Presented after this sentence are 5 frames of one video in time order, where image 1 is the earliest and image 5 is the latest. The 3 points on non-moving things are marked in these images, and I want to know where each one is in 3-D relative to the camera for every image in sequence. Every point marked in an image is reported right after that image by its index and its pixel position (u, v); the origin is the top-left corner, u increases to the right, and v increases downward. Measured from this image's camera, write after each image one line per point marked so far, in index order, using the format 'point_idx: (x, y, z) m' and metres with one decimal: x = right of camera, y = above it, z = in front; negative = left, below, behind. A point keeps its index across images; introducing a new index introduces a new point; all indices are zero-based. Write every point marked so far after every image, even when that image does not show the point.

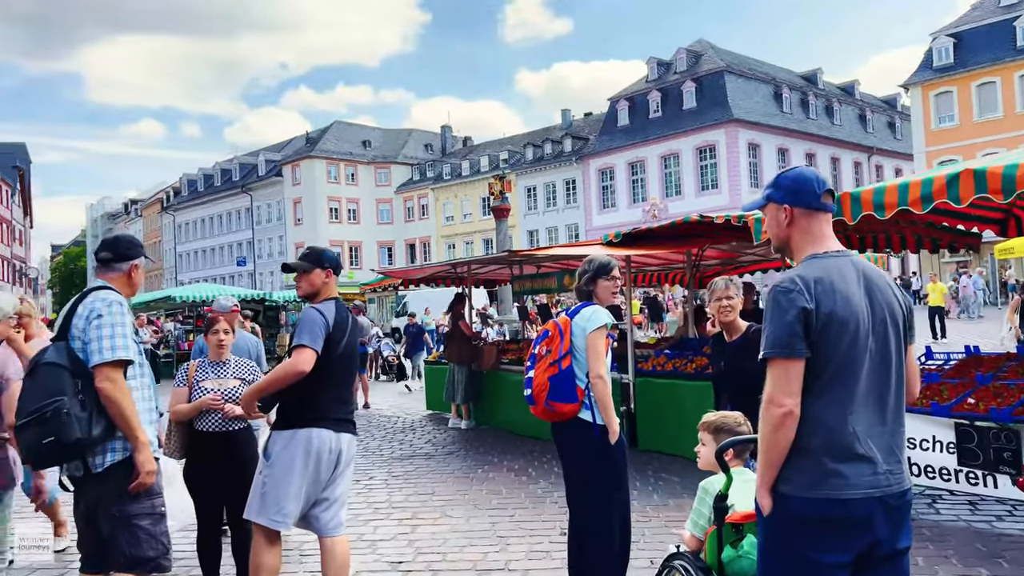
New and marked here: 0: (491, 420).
0: (-0.3, -1.9, +11.7) m
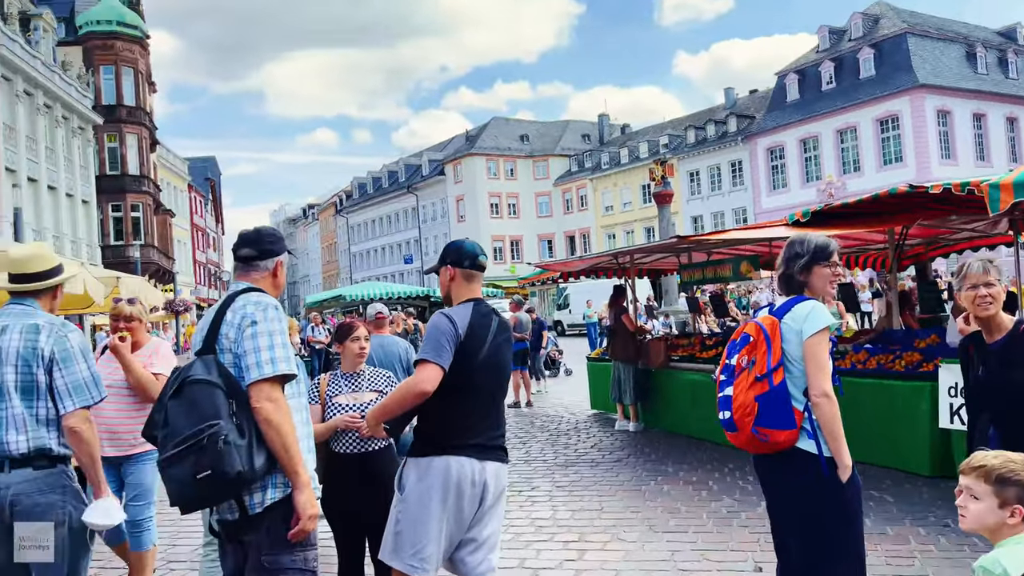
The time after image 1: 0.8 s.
0: (+1.9, -1.8, +10.8) m
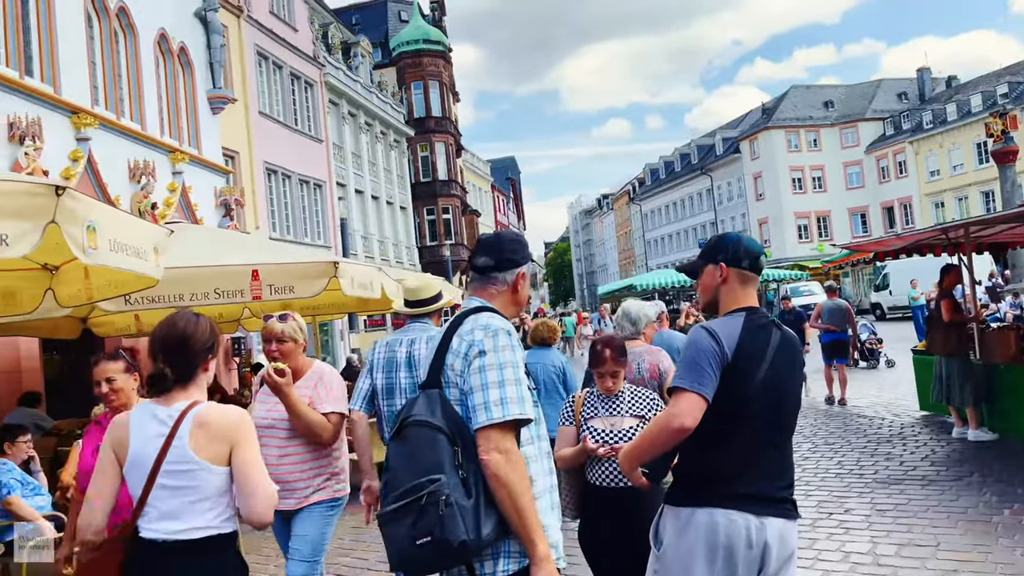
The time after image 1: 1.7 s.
0: (+5.4, -1.5, +8.8) m
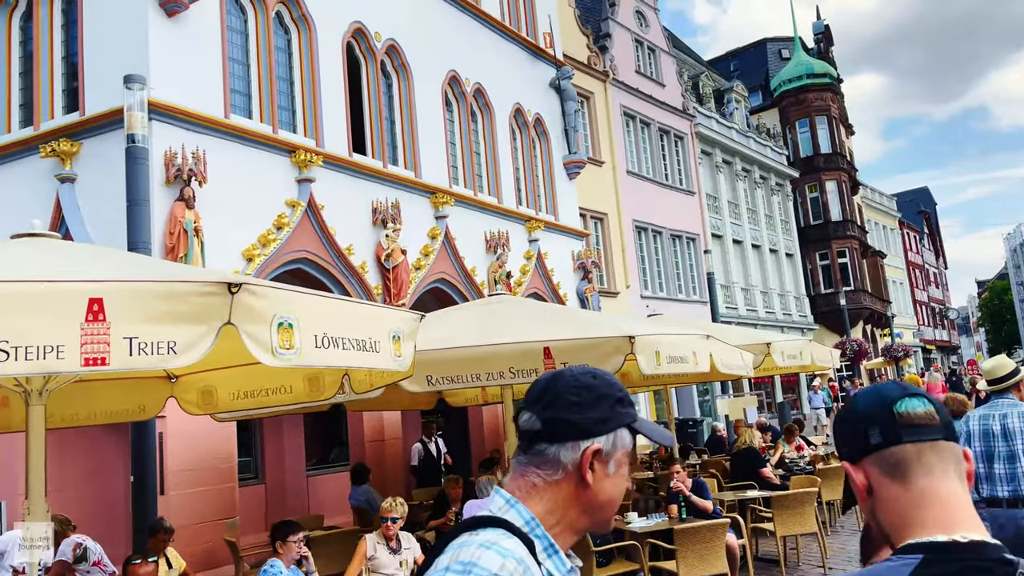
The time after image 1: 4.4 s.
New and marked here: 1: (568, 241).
0: (+7.7, -1.9, +4.2) m
1: (+1.3, +1.1, +18.8) m
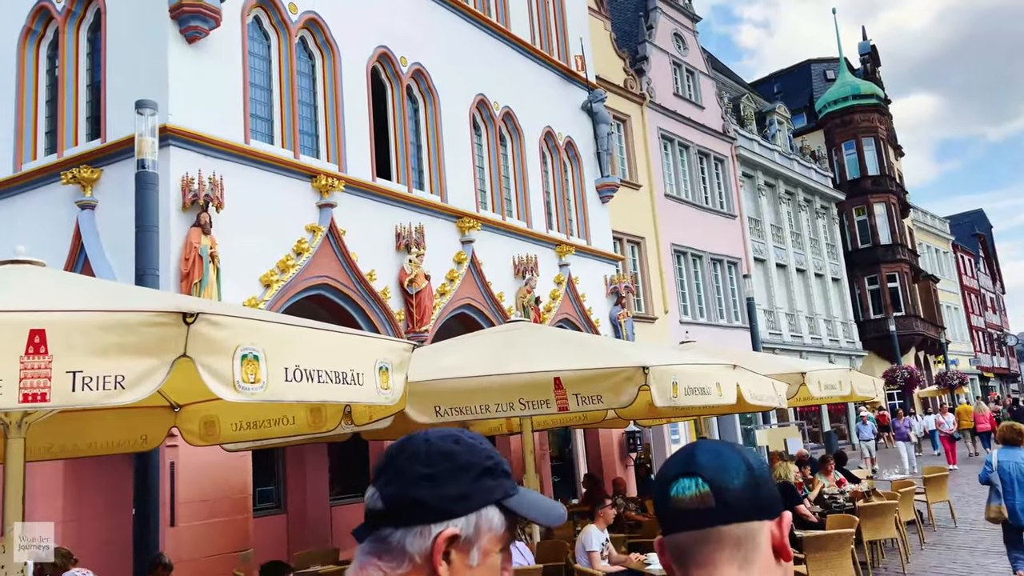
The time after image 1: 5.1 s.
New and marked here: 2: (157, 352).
0: (+7.6, -2.0, +3.4) m
1: (+2.0, +0.5, +18.4) m
2: (-1.5, -0.3, +3.6) m
